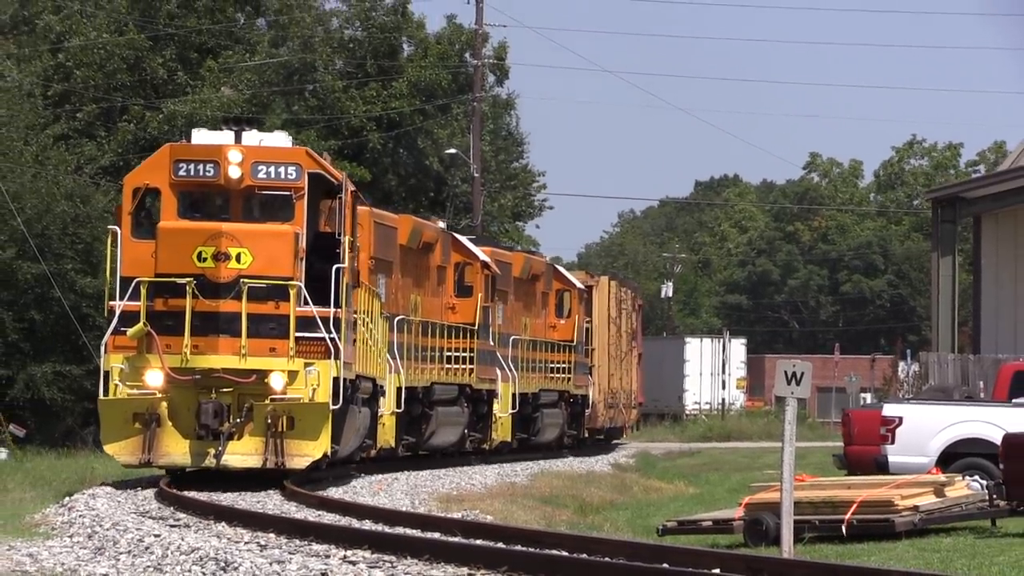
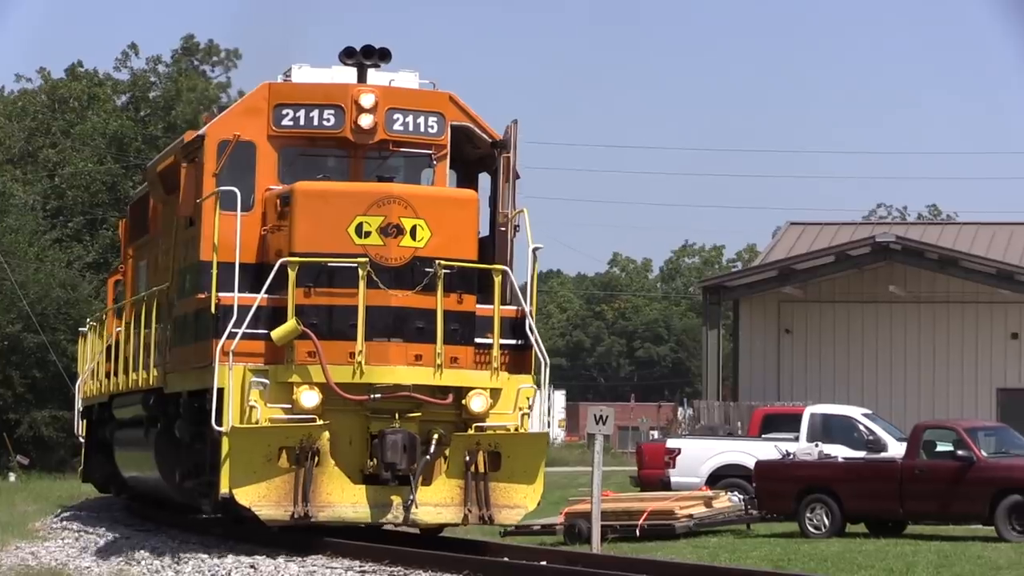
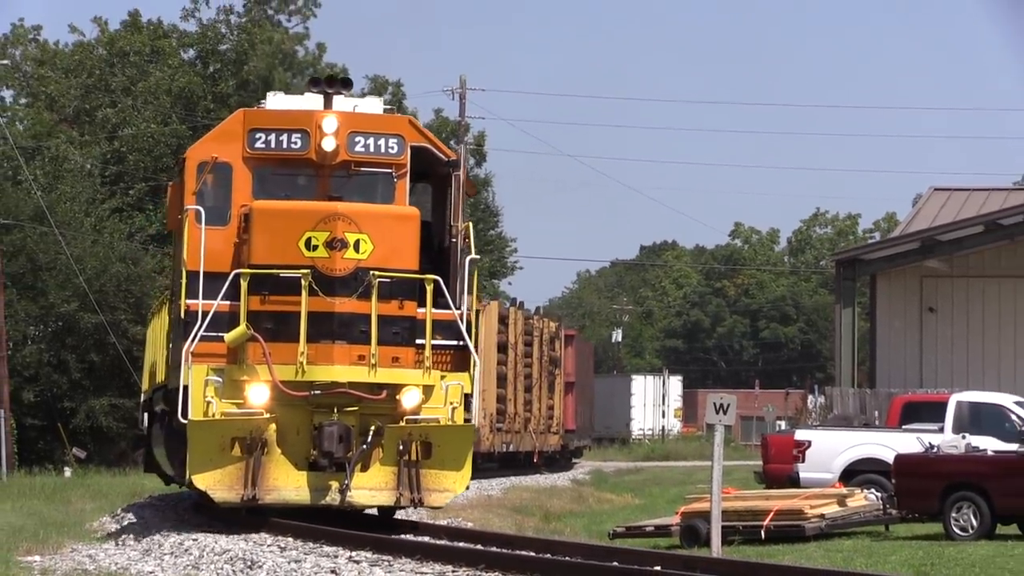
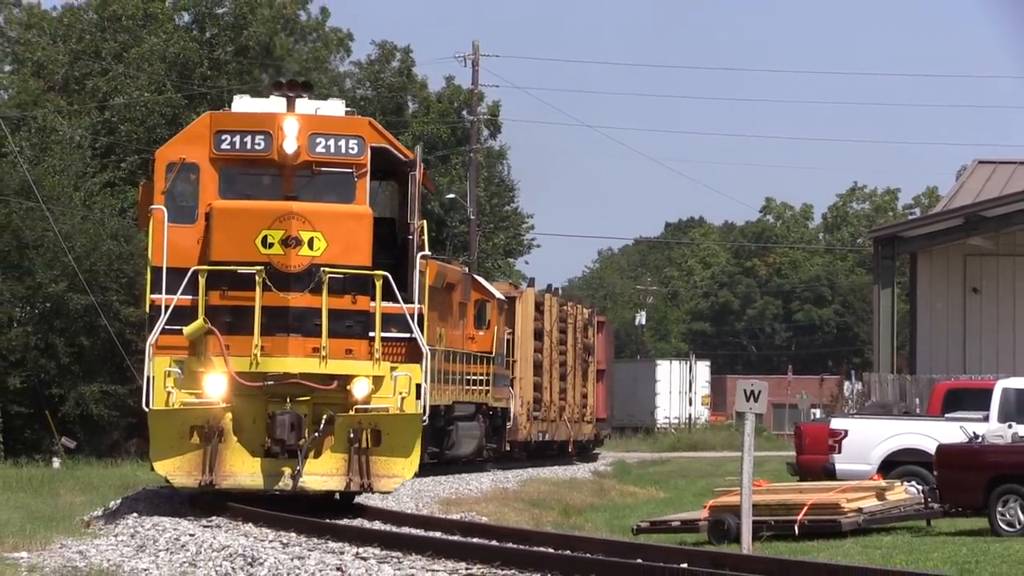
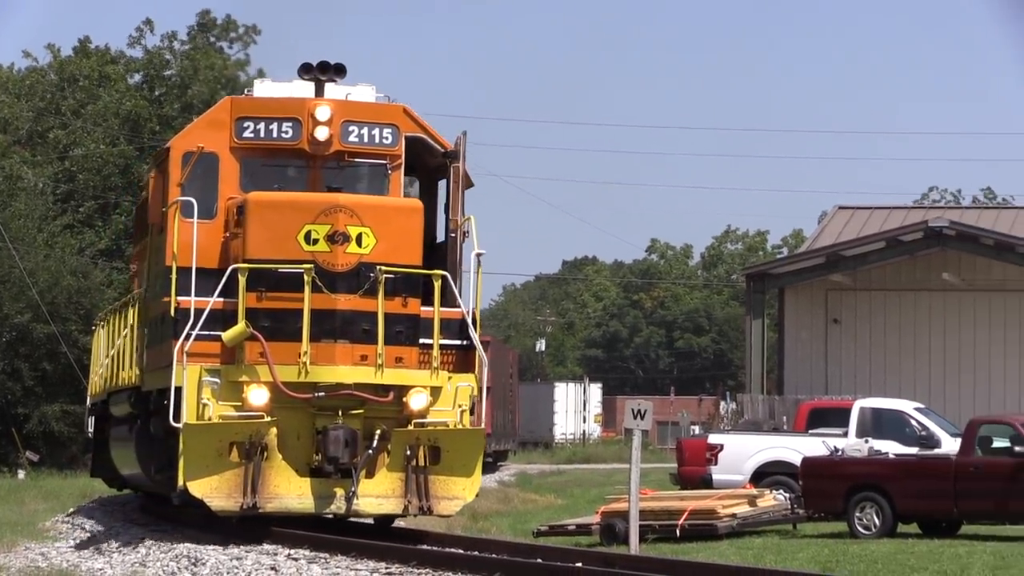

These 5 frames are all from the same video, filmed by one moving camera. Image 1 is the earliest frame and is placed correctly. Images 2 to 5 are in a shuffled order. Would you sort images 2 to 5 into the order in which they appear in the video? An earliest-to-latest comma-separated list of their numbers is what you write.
4, 3, 5, 2
